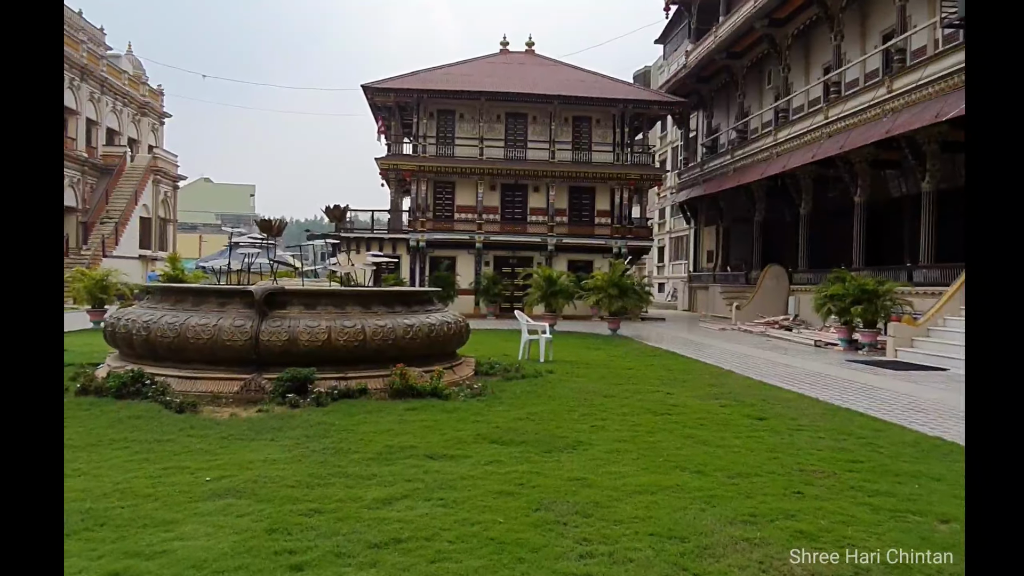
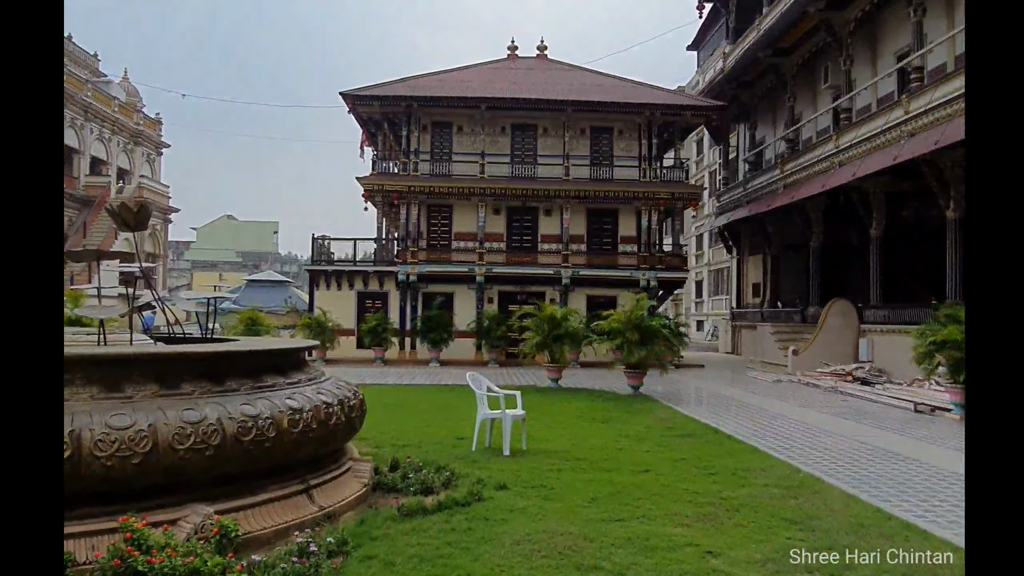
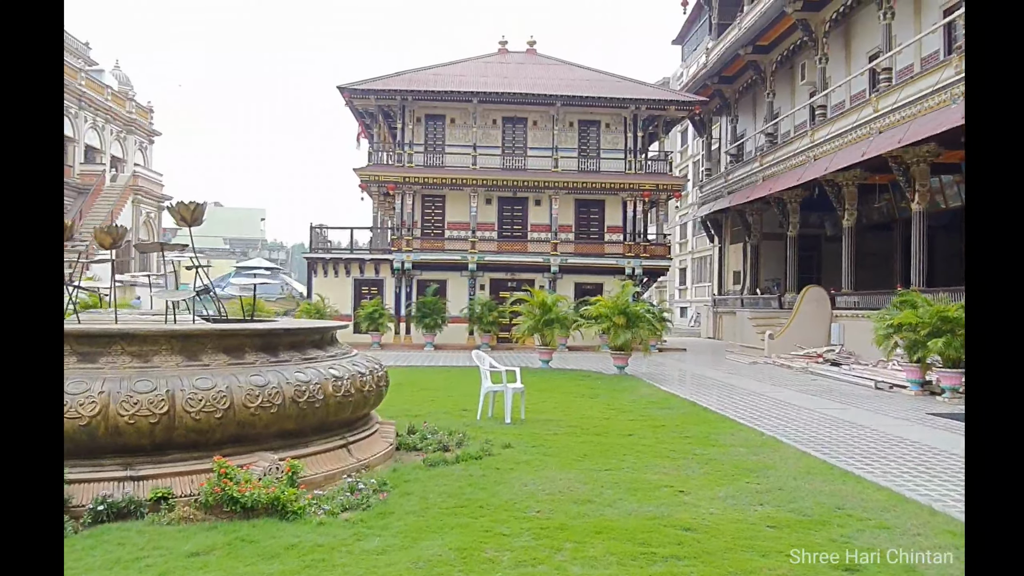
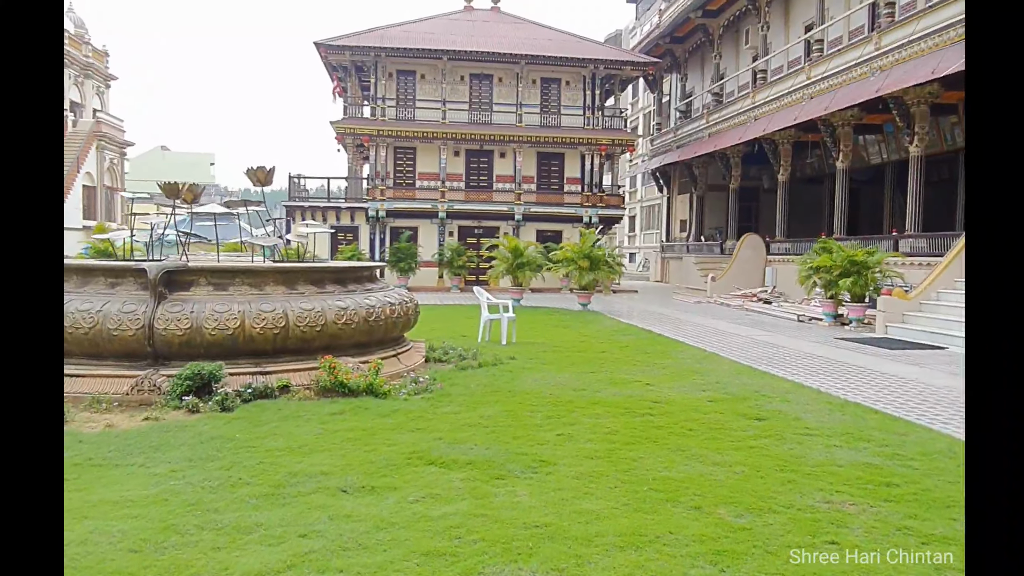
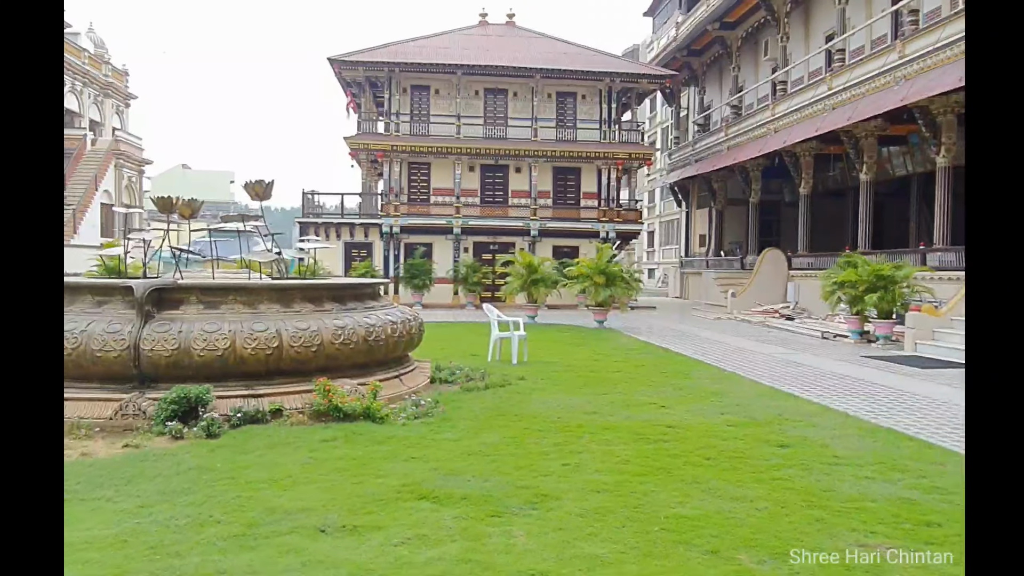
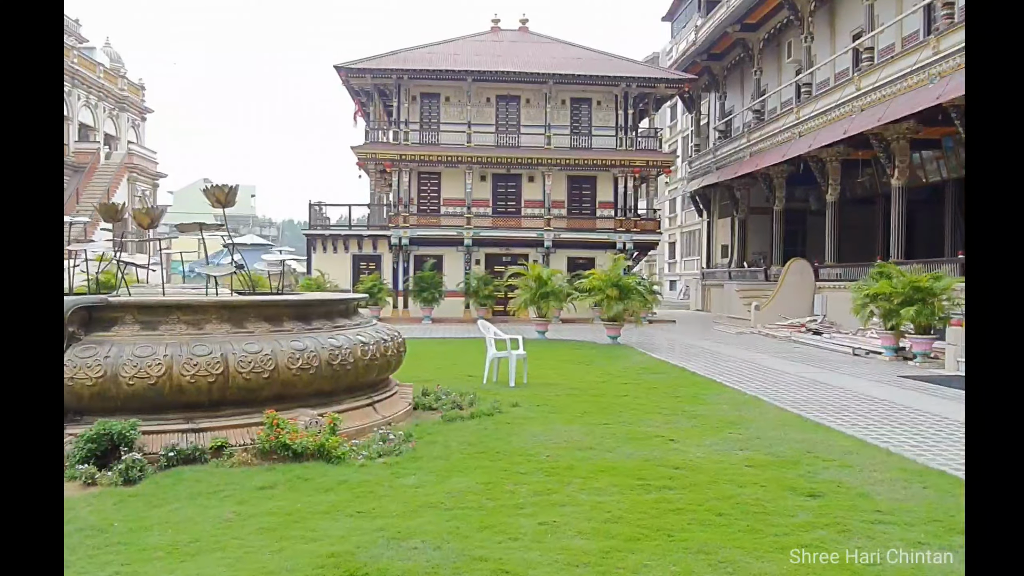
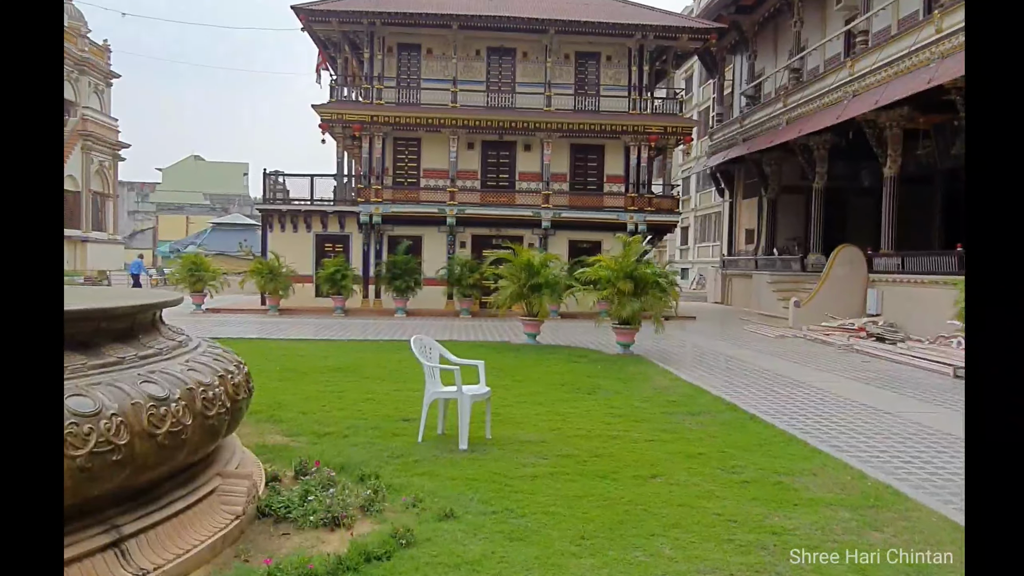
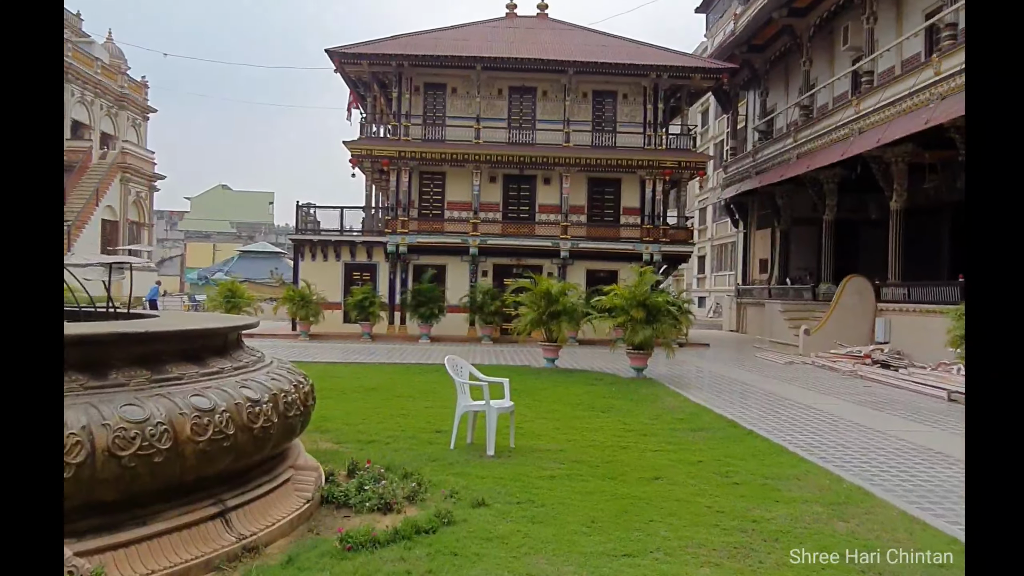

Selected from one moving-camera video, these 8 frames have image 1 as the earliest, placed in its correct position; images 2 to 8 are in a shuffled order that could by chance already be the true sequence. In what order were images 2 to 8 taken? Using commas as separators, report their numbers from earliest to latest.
4, 5, 6, 3, 2, 8, 7
